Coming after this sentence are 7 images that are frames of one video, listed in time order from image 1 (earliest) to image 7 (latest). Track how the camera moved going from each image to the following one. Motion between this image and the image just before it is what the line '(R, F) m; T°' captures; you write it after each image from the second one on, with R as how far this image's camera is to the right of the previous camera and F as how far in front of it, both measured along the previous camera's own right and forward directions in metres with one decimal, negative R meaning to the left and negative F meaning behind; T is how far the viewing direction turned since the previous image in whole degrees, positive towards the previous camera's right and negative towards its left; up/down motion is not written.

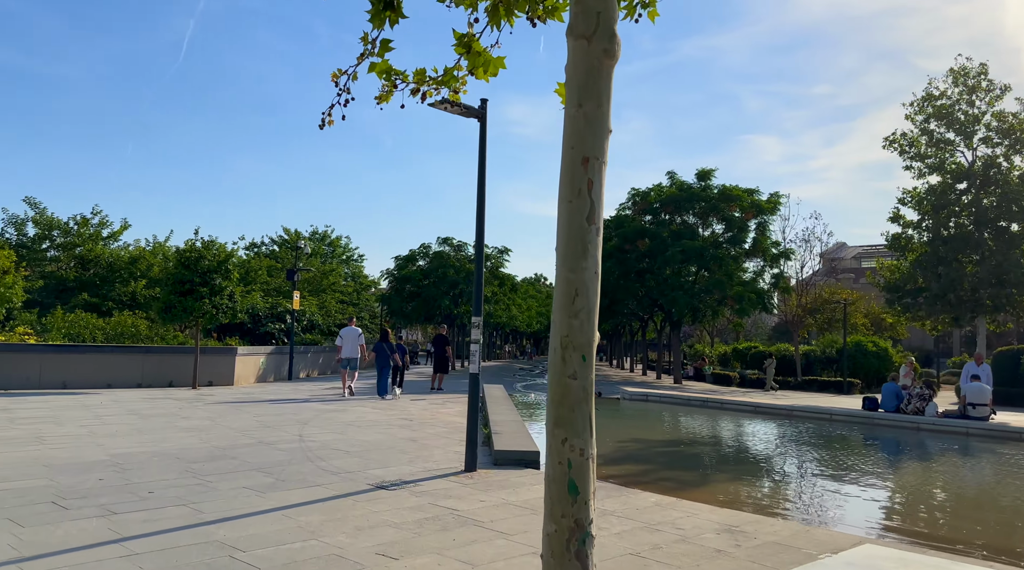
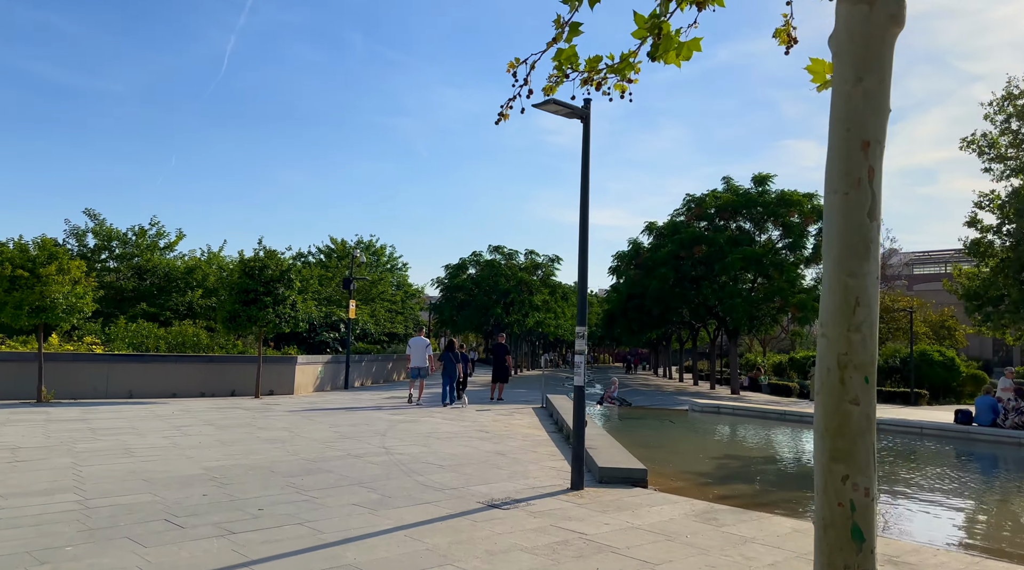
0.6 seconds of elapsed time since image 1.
(-0.6, +0.3) m; -3°
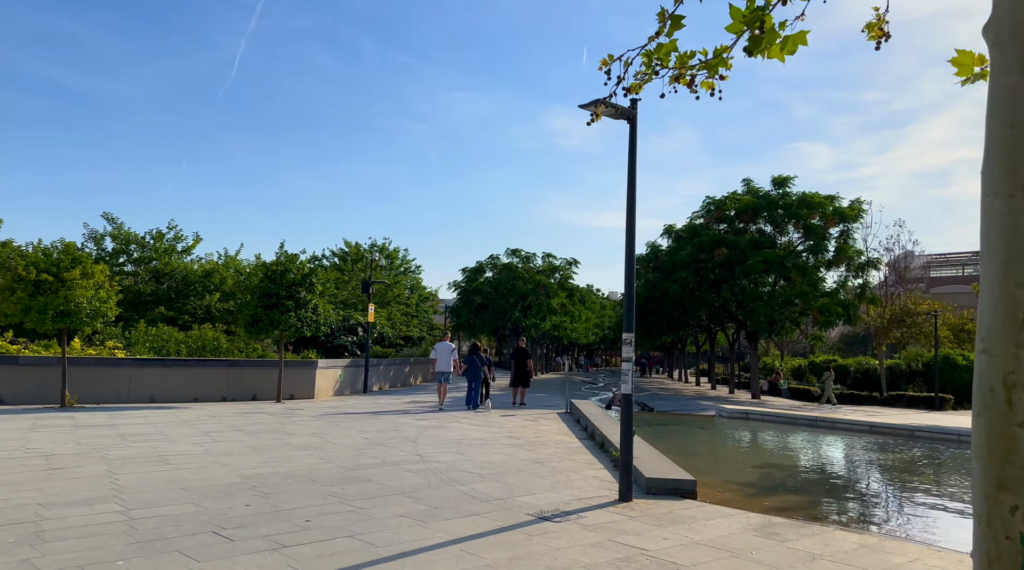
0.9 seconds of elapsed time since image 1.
(-0.3, +0.1) m; -1°
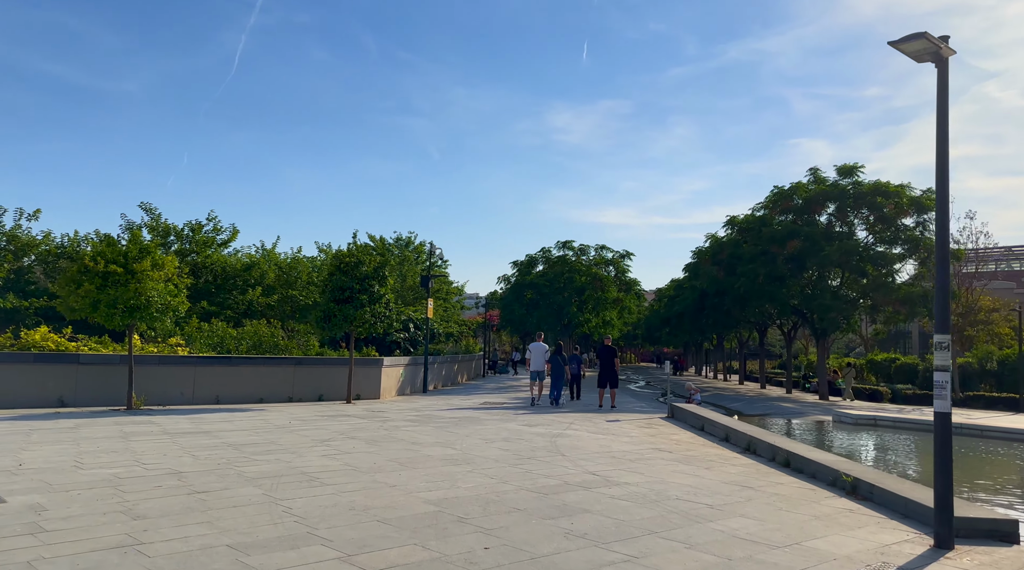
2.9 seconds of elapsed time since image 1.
(-1.9, +1.2) m; -1°
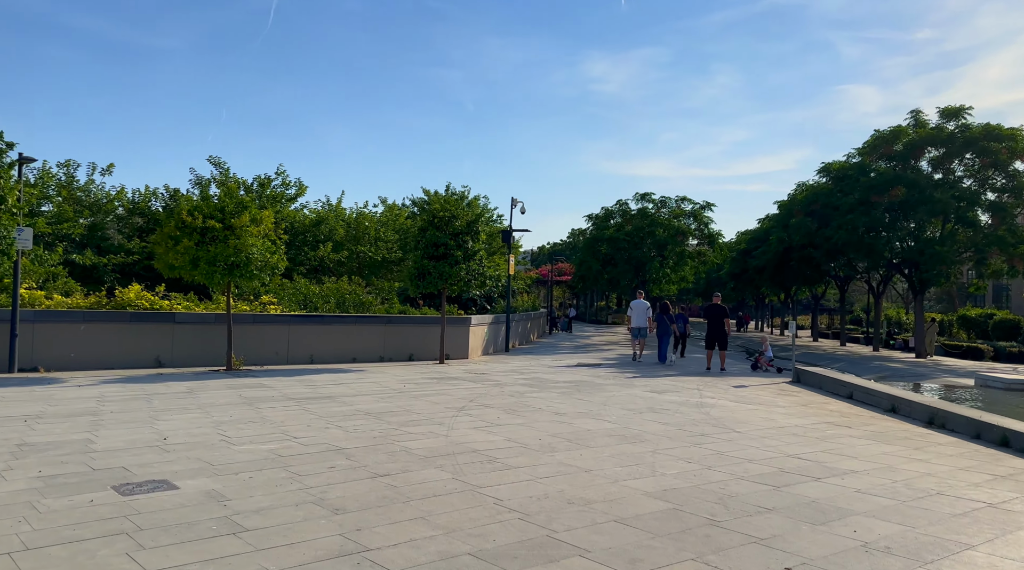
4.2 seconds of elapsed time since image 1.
(-1.4, +0.9) m; -3°
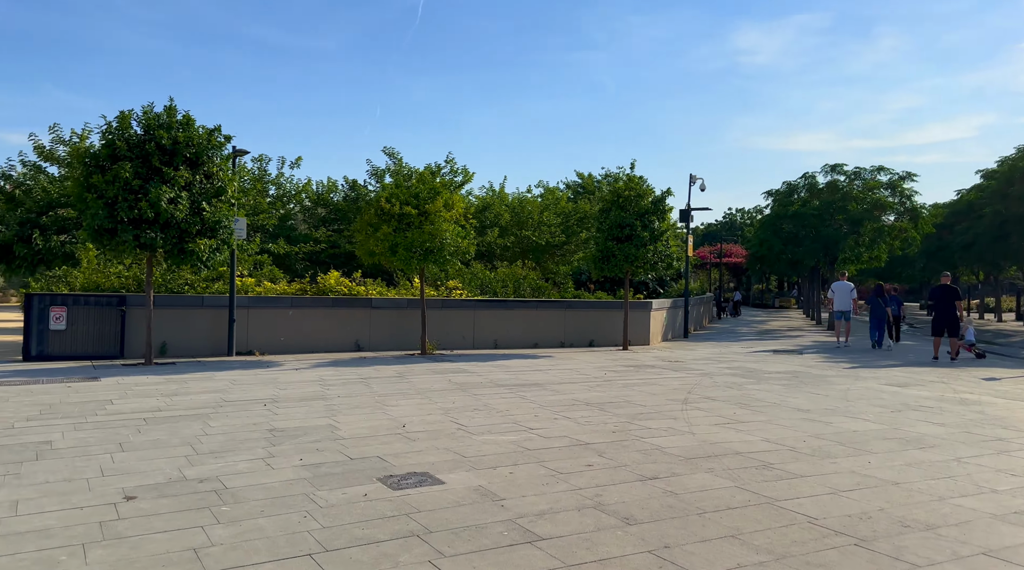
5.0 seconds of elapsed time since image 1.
(-1.0, +0.5) m; -11°
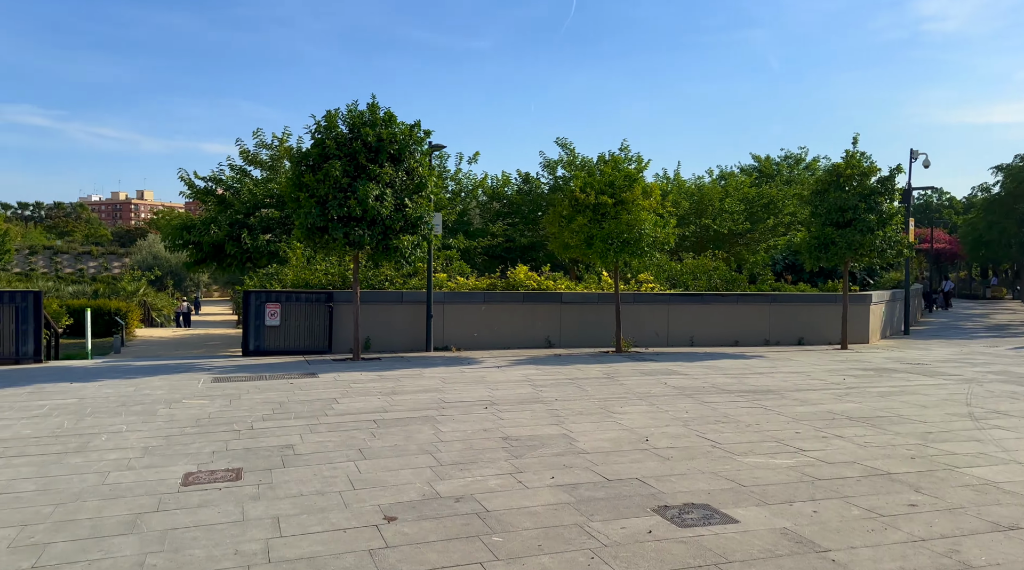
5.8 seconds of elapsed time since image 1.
(-0.9, +0.8) m; -12°
